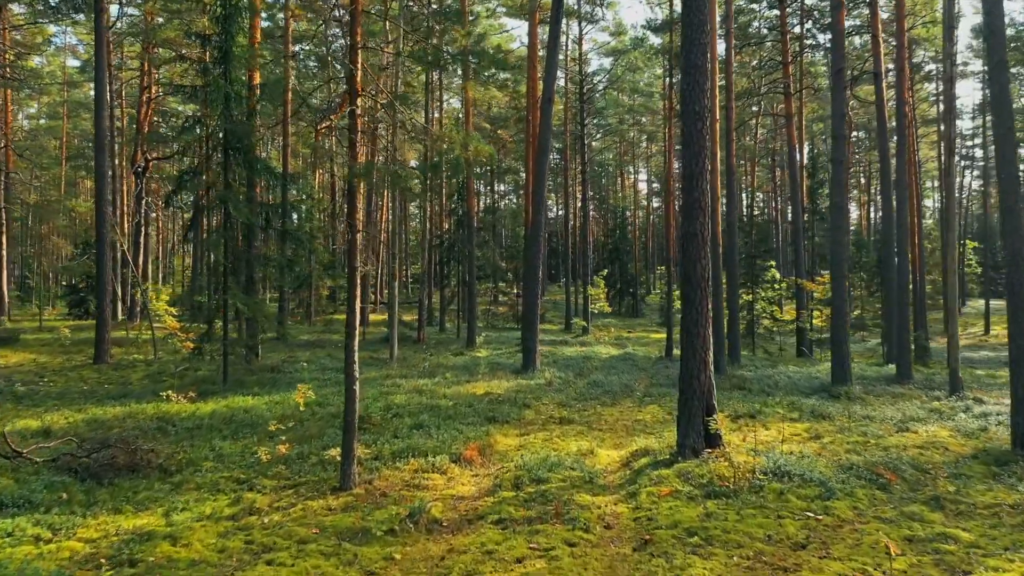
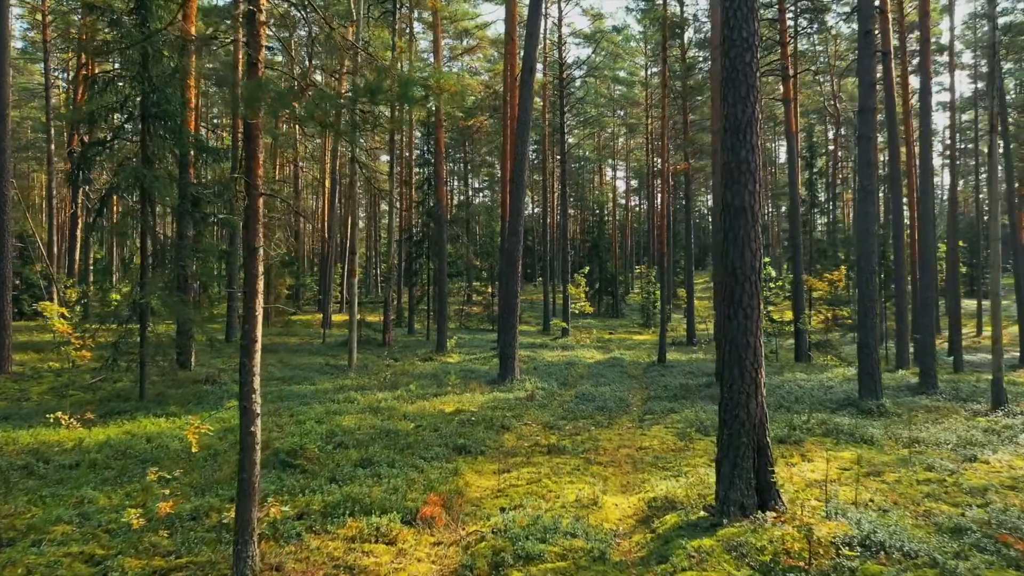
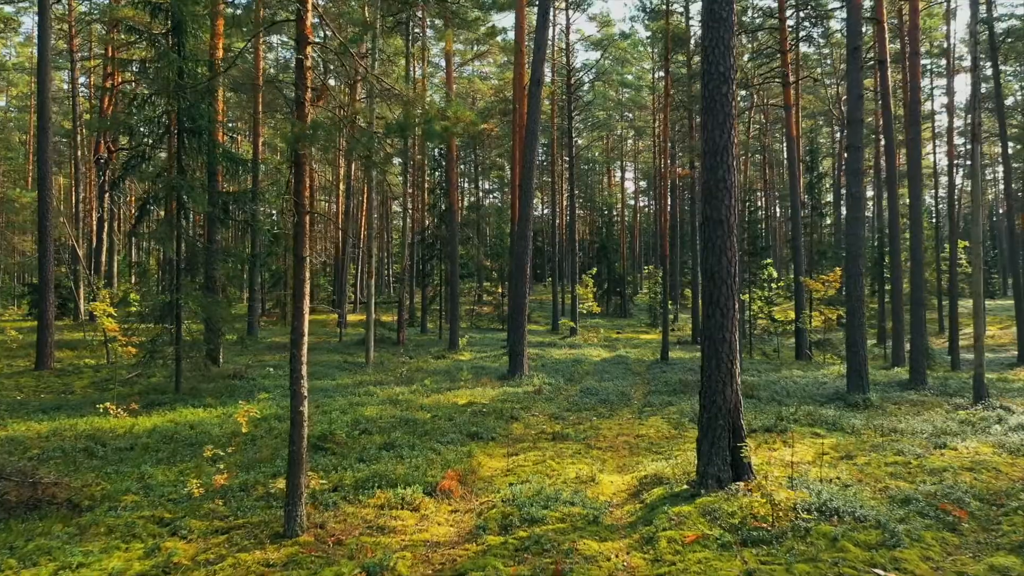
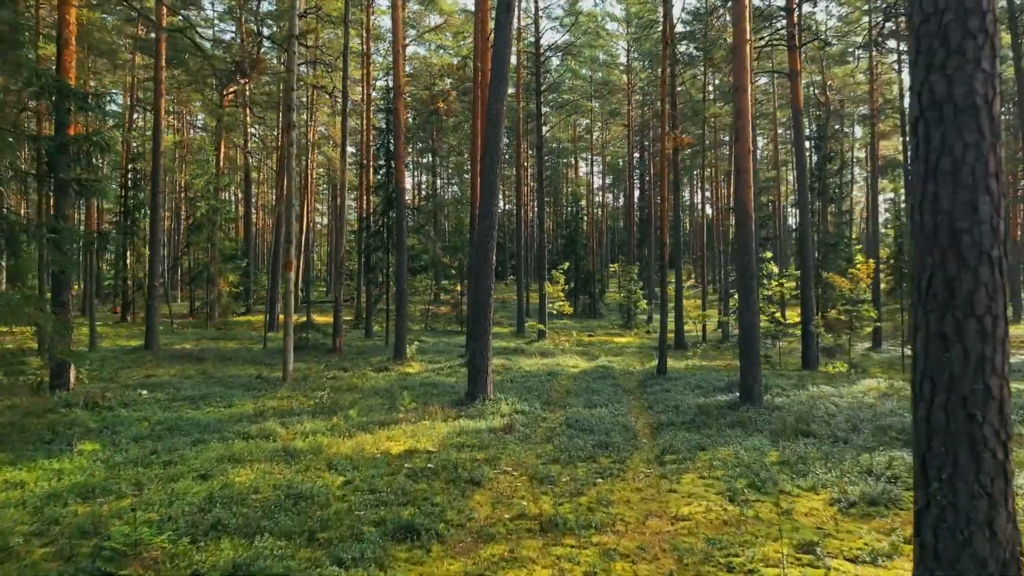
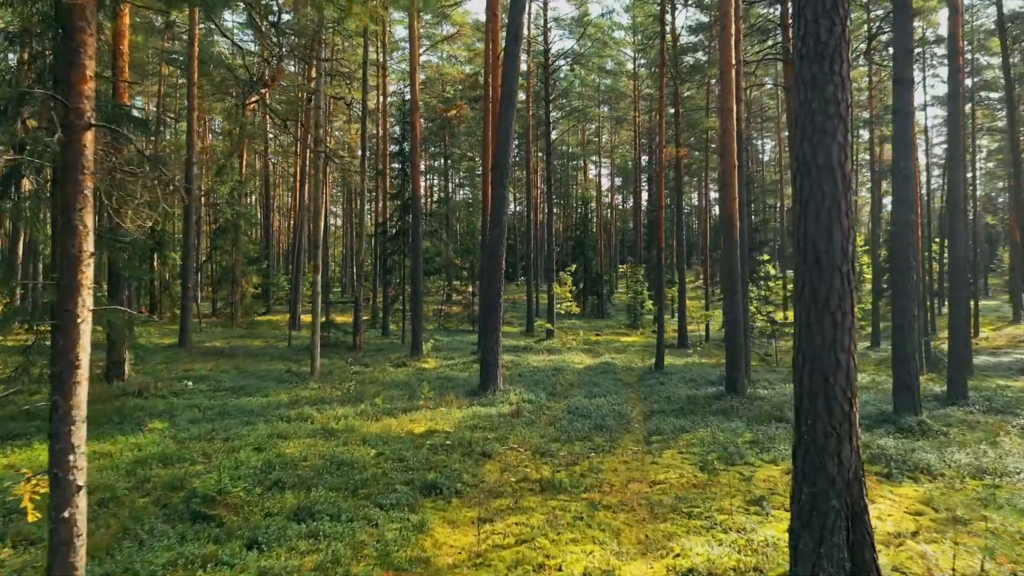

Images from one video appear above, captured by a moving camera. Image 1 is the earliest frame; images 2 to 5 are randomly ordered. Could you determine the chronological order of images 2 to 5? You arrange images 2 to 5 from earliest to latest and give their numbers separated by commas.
3, 2, 5, 4
